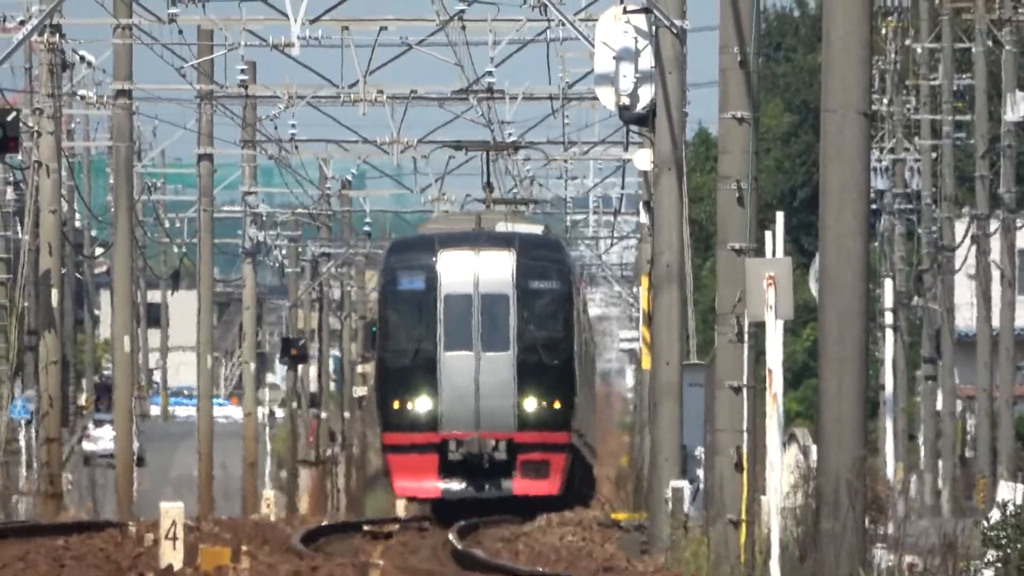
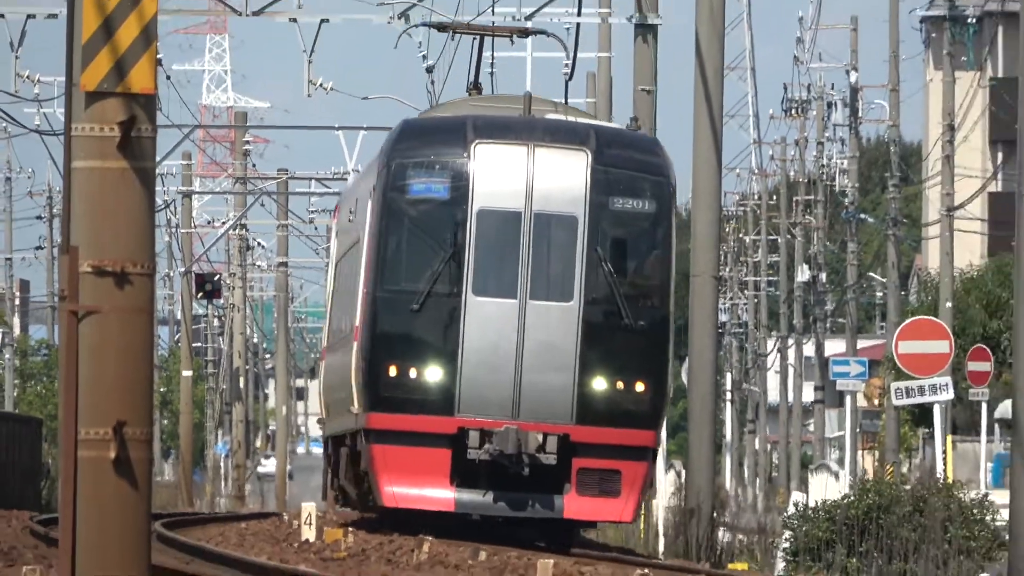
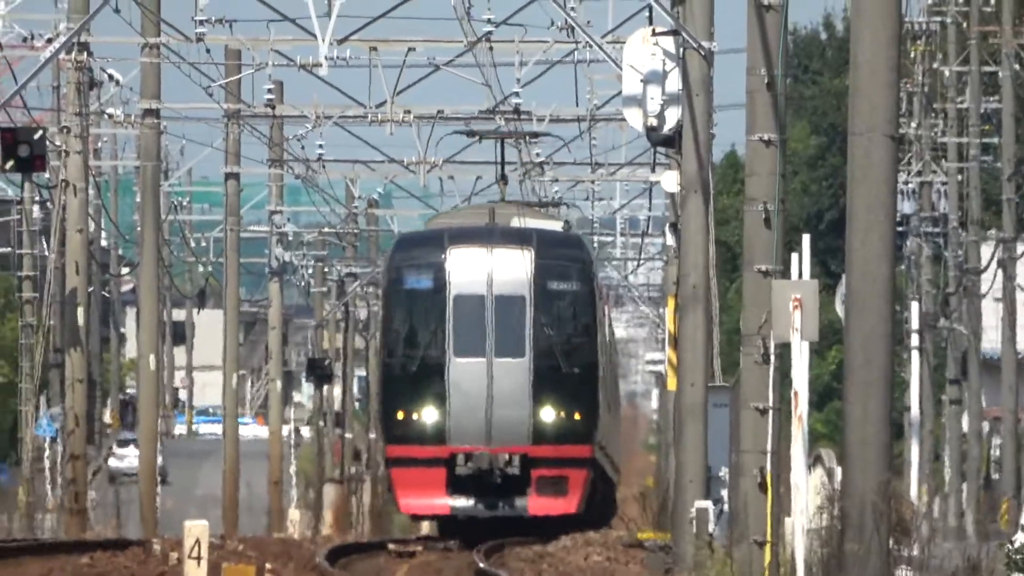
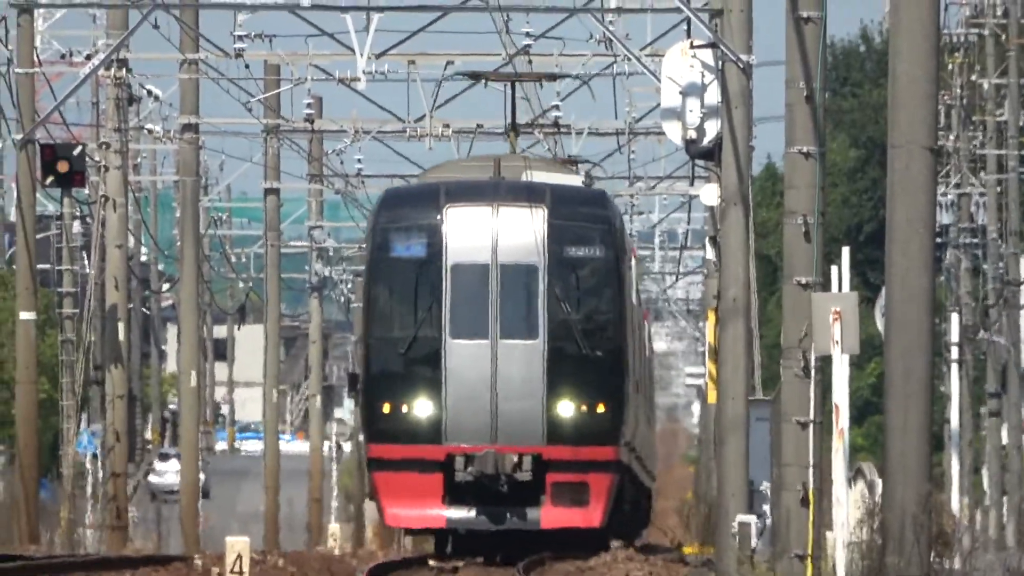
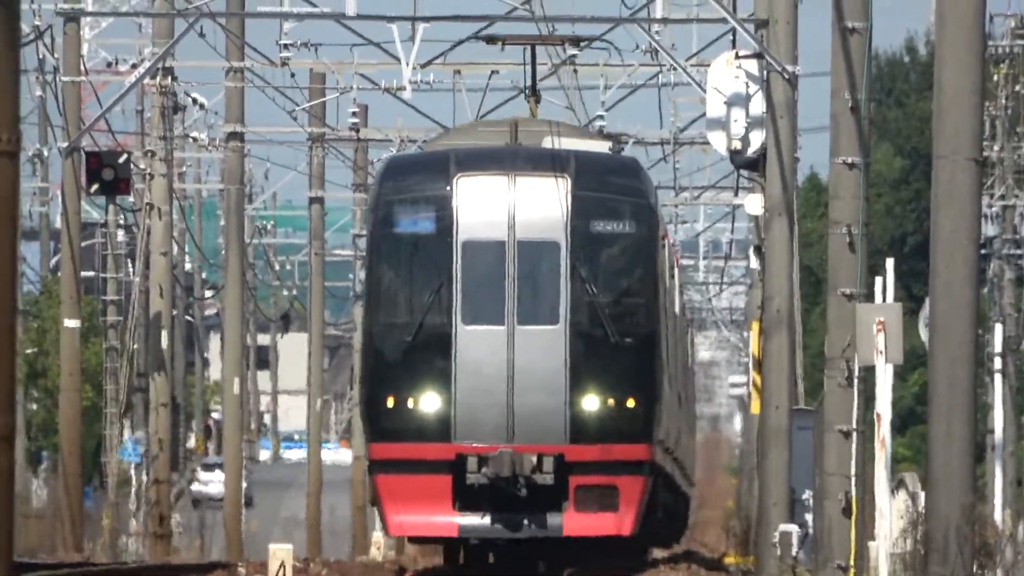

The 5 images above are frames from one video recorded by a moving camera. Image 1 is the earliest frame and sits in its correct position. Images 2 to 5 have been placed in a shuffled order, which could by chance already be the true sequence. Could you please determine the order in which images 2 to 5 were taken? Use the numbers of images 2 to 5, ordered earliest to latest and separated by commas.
3, 4, 5, 2
